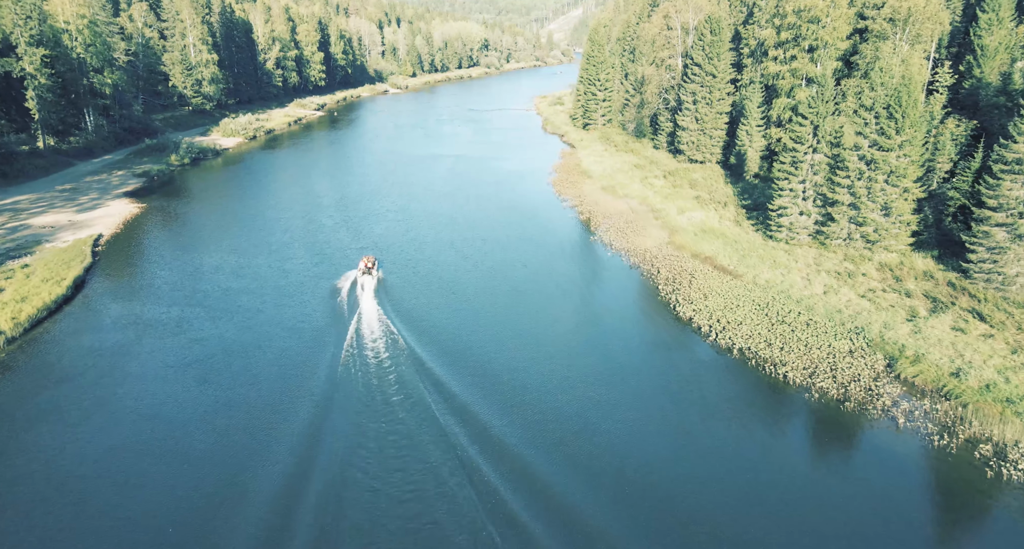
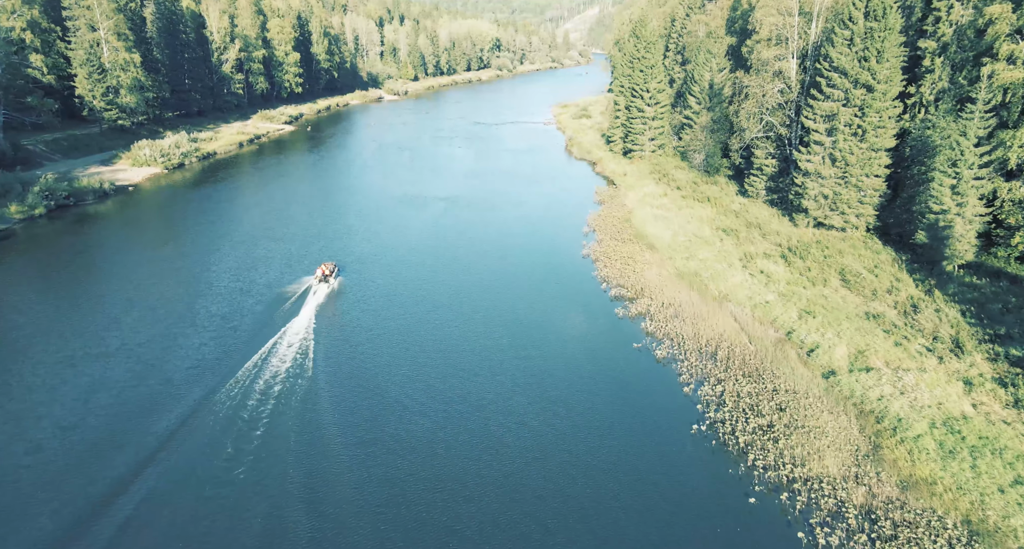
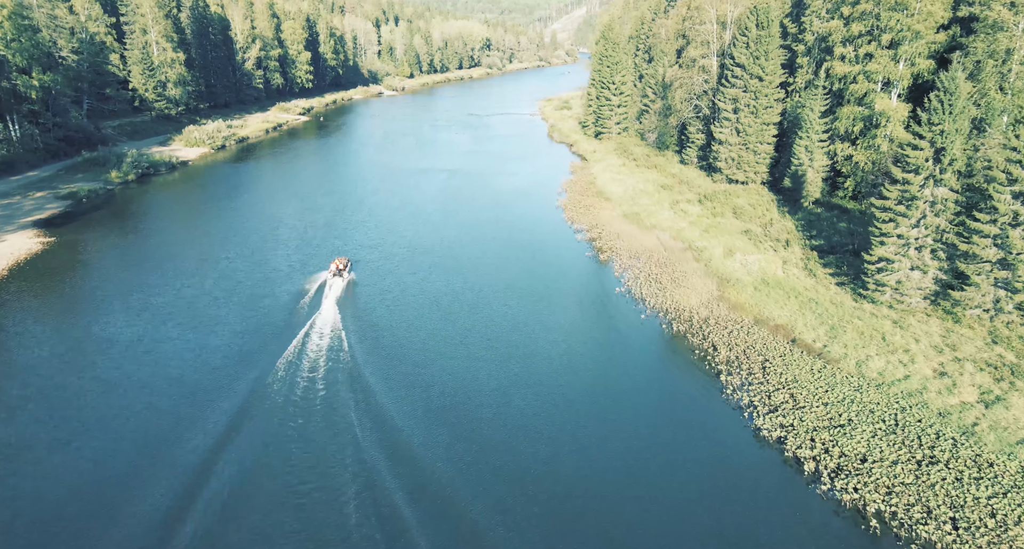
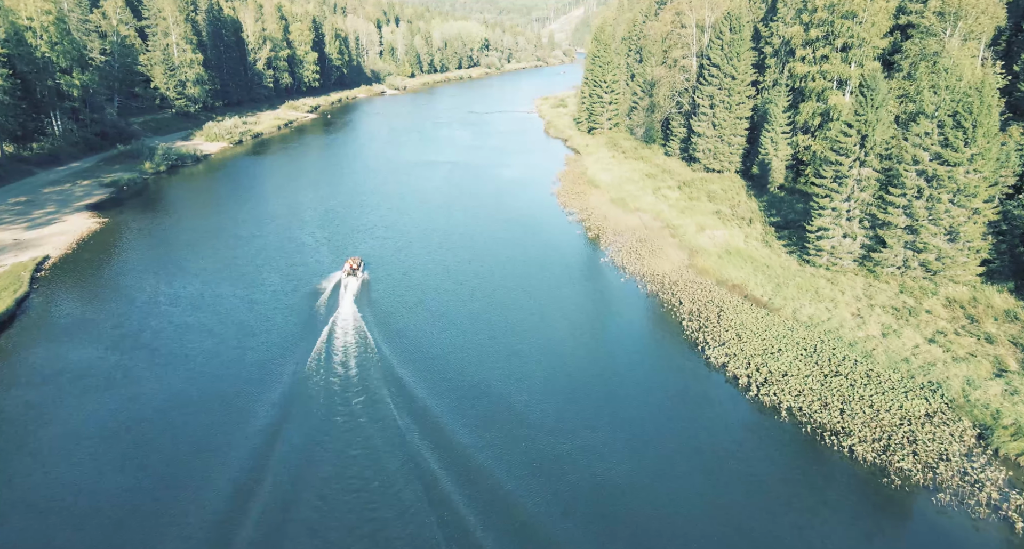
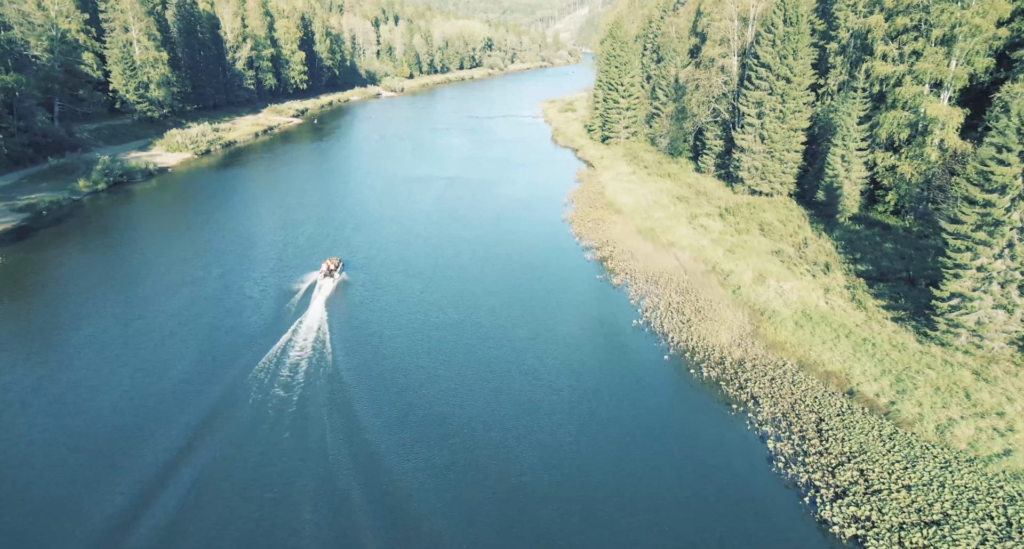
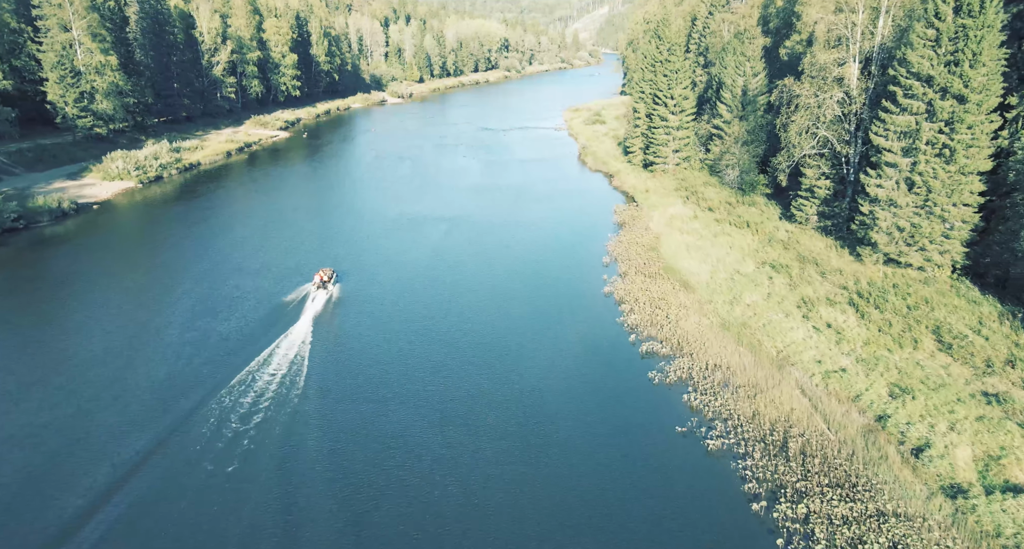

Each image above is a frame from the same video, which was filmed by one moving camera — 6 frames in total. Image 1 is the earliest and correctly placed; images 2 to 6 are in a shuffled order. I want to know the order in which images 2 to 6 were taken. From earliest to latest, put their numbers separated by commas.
4, 3, 5, 2, 6
